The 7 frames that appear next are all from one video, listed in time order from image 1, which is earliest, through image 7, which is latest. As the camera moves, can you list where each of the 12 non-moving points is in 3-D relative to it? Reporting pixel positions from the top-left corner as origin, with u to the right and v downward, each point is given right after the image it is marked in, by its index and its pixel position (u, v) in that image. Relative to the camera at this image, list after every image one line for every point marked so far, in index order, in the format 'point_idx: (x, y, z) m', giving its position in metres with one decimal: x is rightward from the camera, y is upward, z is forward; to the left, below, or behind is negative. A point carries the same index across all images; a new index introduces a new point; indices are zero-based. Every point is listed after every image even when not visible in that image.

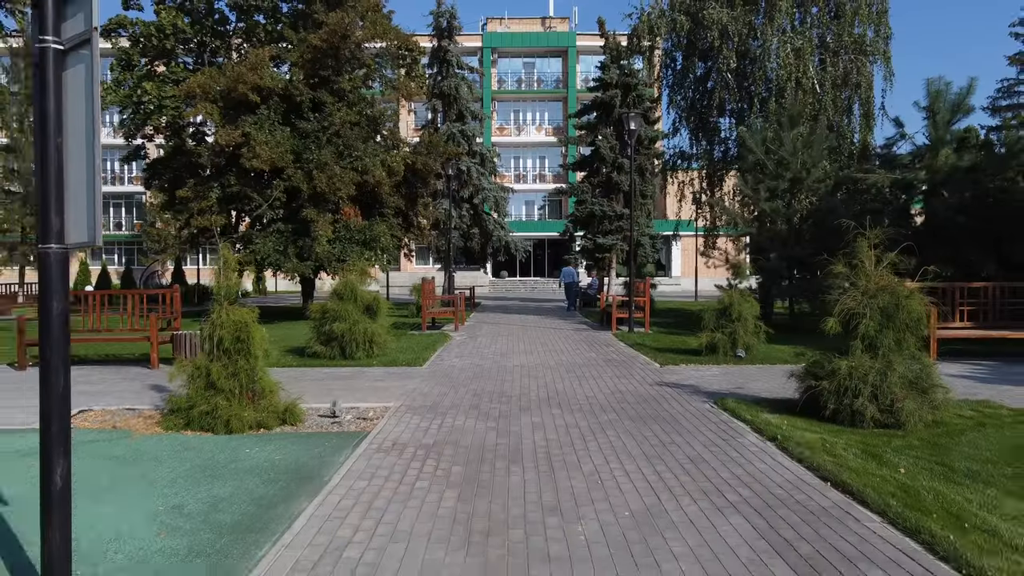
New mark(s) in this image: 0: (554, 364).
0: (+1.1, -2.1, +13.5) m
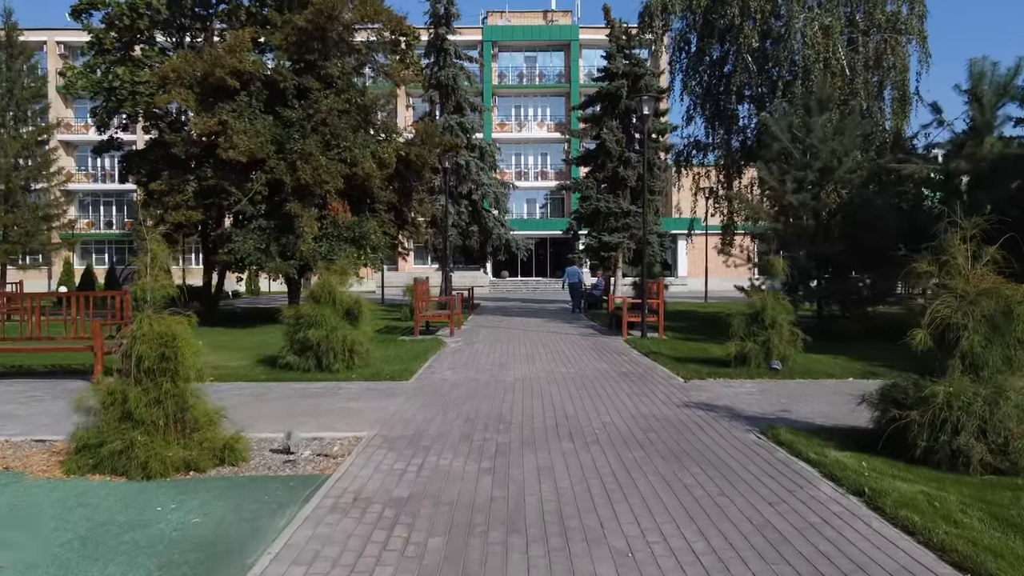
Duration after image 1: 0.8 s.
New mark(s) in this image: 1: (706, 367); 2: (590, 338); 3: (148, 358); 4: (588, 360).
0: (+1.2, -2.1, +11.7) m
1: (+4.9, -2.0, +12.5) m
2: (+2.9, -1.9, +18.2) m
3: (-4.8, -0.9, +6.5) m
4: (+2.1, -2.0, +13.6) m
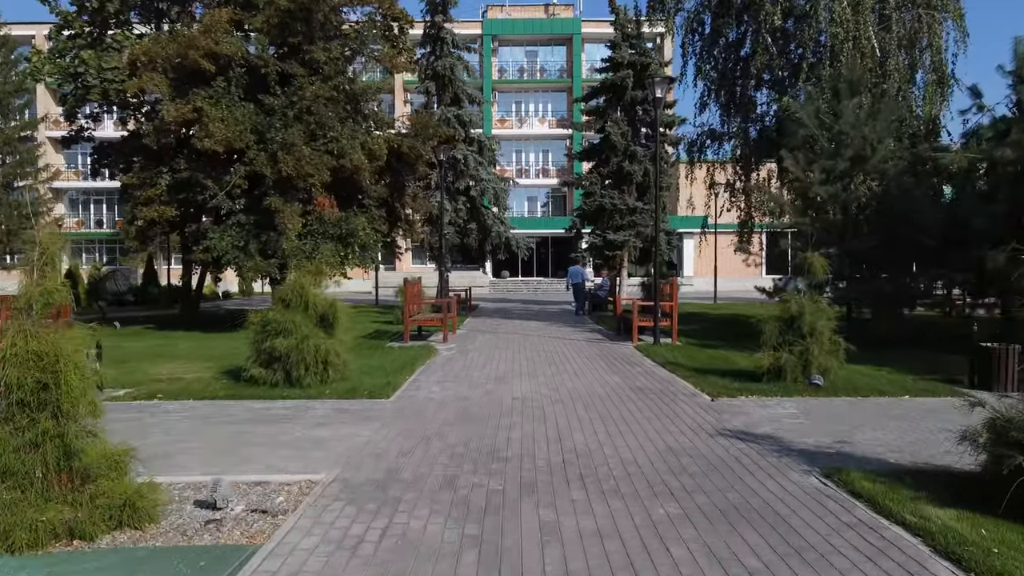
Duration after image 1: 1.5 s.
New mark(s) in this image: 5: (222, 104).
0: (+1.1, -2.2, +10.0) m
1: (+4.9, -2.0, +10.8) m
2: (+2.9, -1.9, +16.5) m
3: (-4.9, -1.0, +4.9) m
4: (+2.1, -2.1, +11.9) m
5: (-11.6, +7.4, +19.9) m
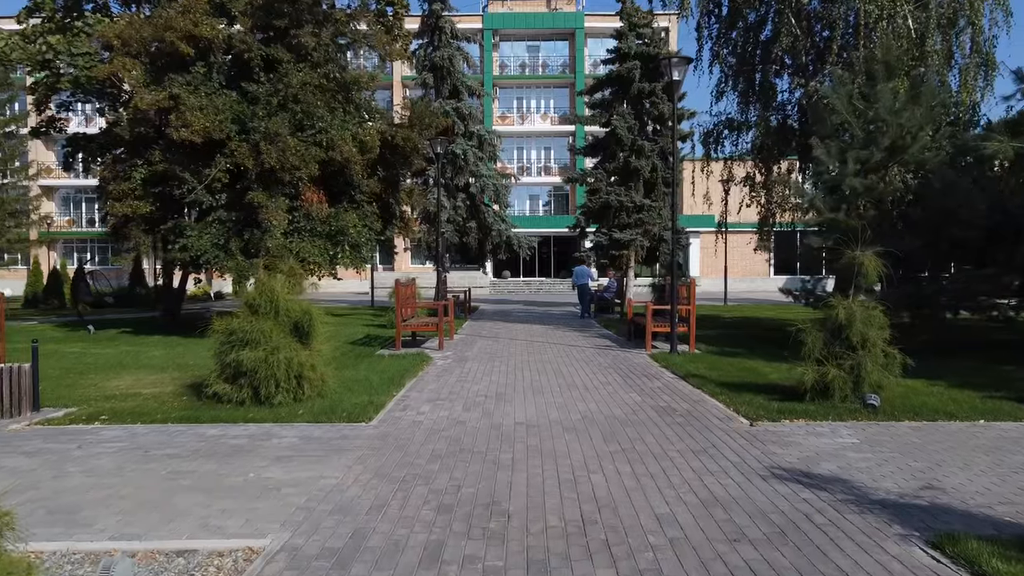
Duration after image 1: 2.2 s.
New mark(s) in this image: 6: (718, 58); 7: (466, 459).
0: (+1.2, -2.2, +8.5) m
1: (+4.9, -2.1, +9.3) m
2: (+2.9, -2.0, +15.0) m
3: (-4.8, -1.1, +3.4) m
4: (+2.1, -2.1, +10.4) m
5: (-11.5, +7.3, +18.5) m
6: (+7.9, +8.8, +19.0) m
7: (-0.6, -2.3, +6.7) m
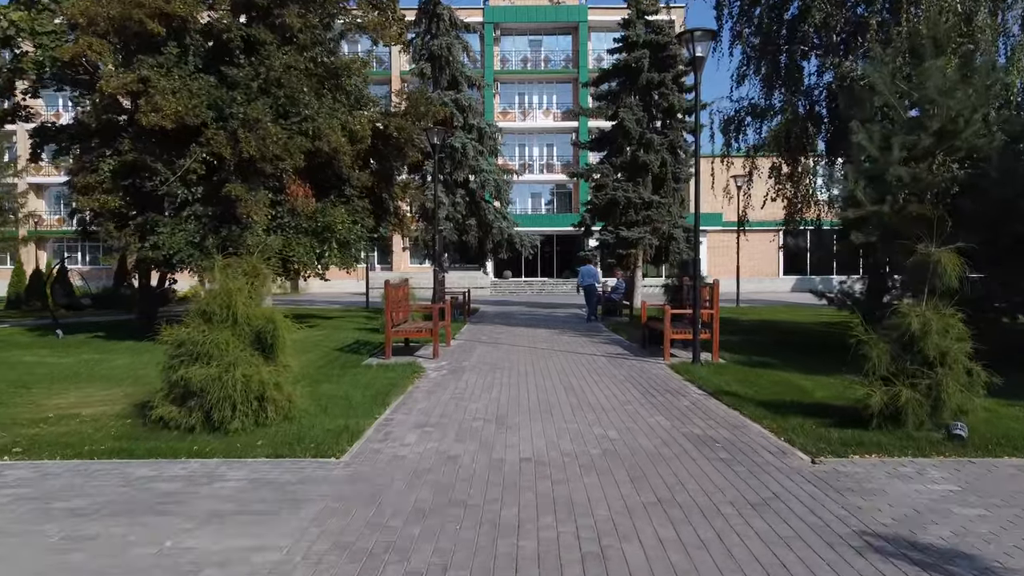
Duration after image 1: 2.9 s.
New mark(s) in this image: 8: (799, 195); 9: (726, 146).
0: (+1.2, -2.3, +7.0) m
1: (+5.0, -2.2, +7.7) m
2: (+3.0, -2.0, +13.4) m
3: (-4.8, -1.1, +1.8) m
4: (+2.2, -2.2, +8.8) m
5: (-11.4, +7.3, +16.9) m
6: (+8.0, +8.7, +17.3) m
7: (-0.6, -2.3, +5.1) m
8: (+10.4, +3.4, +18.1) m
9: (+8.1, +5.4, +18.7) m
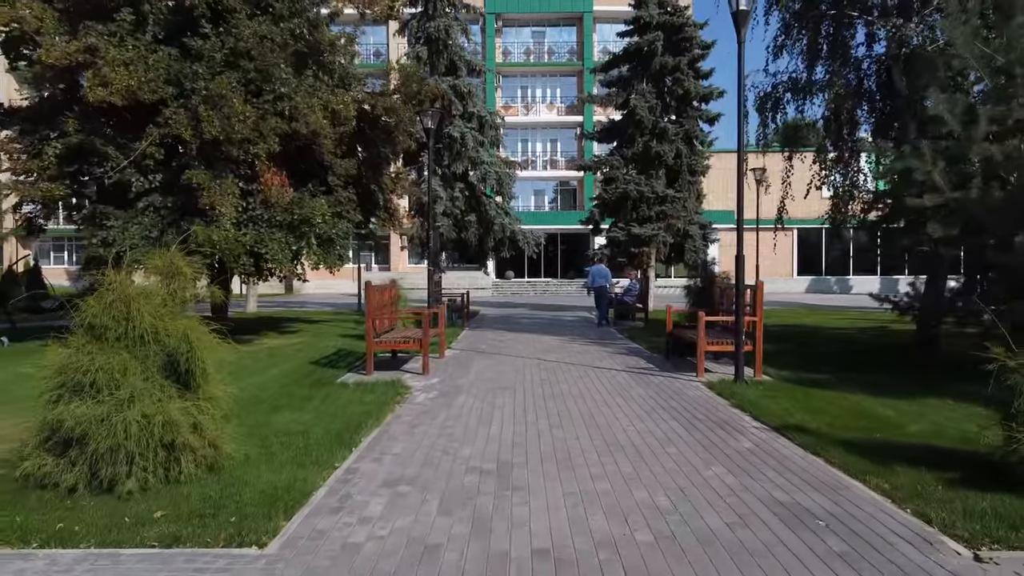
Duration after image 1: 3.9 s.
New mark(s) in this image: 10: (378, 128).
0: (+1.3, -2.3, +4.7) m
1: (+5.0, -2.2, +5.5) m
2: (+3.1, -2.1, +11.2) m
3: (-4.7, -1.2, -0.4) m
4: (+2.3, -2.2, +6.6) m
5: (-11.3, +7.2, +14.7) m
6: (+8.1, +8.7, +15.1) m
7: (-0.5, -2.4, +2.9) m
8: (+10.6, +3.3, +15.8) m
9: (+8.2, +5.3, +16.4) m
10: (-5.1, +6.1, +18.8) m
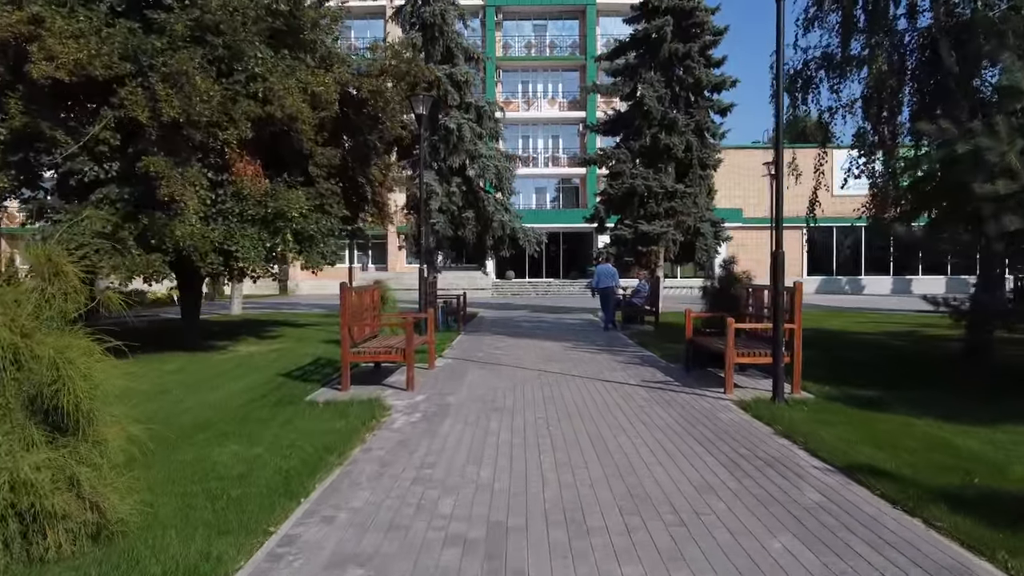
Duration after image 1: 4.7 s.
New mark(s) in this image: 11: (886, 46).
0: (+1.2, -2.4, +3.1) m
1: (+5.0, -2.3, +3.8) m
2: (+3.1, -2.1, +9.5) m
3: (-4.8, -1.2, -2.0) m
4: (+2.2, -2.3, +4.9) m
5: (-11.4, +7.2, +13.1) m
6: (+8.1, +8.6, +13.4) m
7: (-0.6, -2.4, +1.2) m
8: (+10.5, +3.3, +14.1) m
9: (+8.2, +5.3, +14.8) m
10: (-5.1, +6.1, +17.2) m
11: (+9.7, +6.3, +12.8) m
